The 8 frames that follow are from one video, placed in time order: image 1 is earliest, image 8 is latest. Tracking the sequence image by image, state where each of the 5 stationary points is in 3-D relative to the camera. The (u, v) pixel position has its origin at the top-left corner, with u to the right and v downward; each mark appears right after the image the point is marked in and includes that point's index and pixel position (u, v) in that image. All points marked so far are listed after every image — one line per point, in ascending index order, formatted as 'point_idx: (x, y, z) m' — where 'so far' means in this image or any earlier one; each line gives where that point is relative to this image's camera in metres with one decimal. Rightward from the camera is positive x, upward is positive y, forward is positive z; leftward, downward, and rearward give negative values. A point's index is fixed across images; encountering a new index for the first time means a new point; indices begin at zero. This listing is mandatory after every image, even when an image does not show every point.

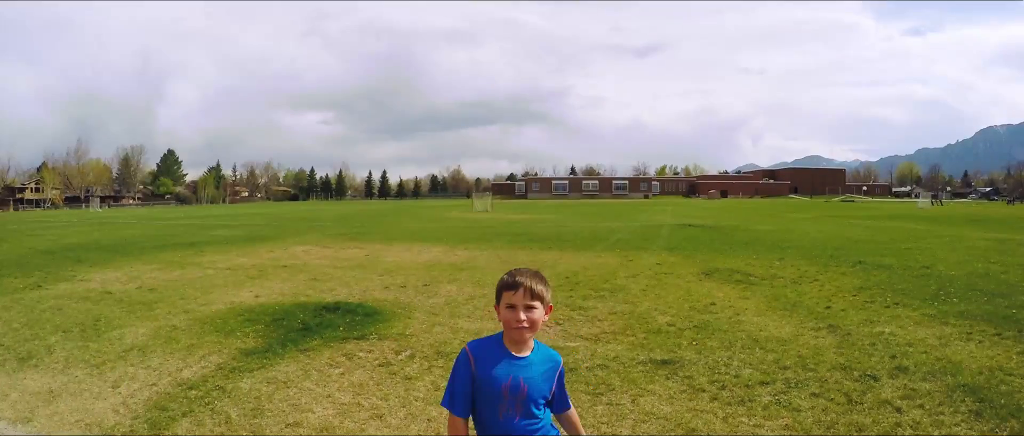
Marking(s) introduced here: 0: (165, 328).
0: (-7.0, -2.0, +12.2) m
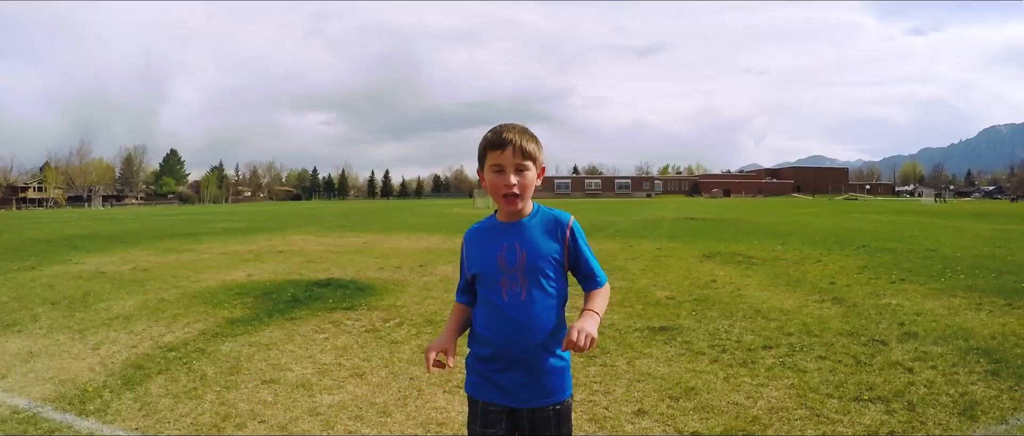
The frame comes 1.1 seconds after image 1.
0: (-7.0, -1.6, +11.9) m
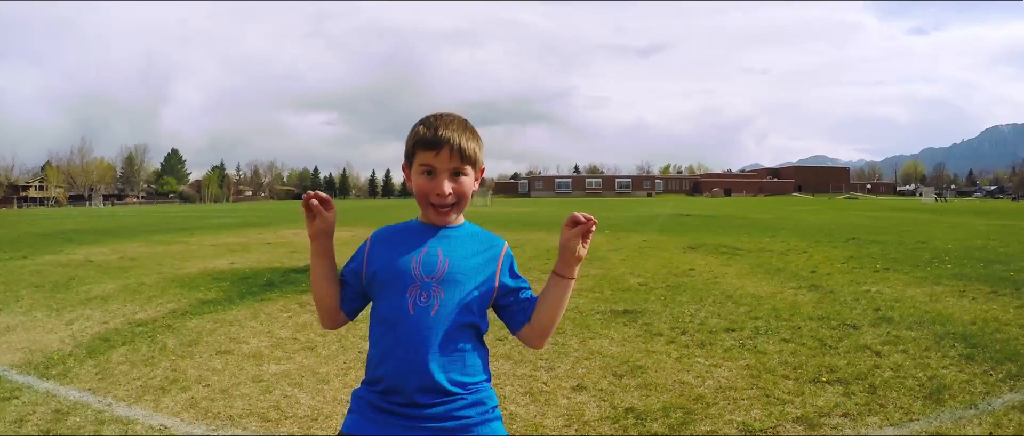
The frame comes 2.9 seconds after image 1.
0: (-7.4, -1.3, +11.9) m
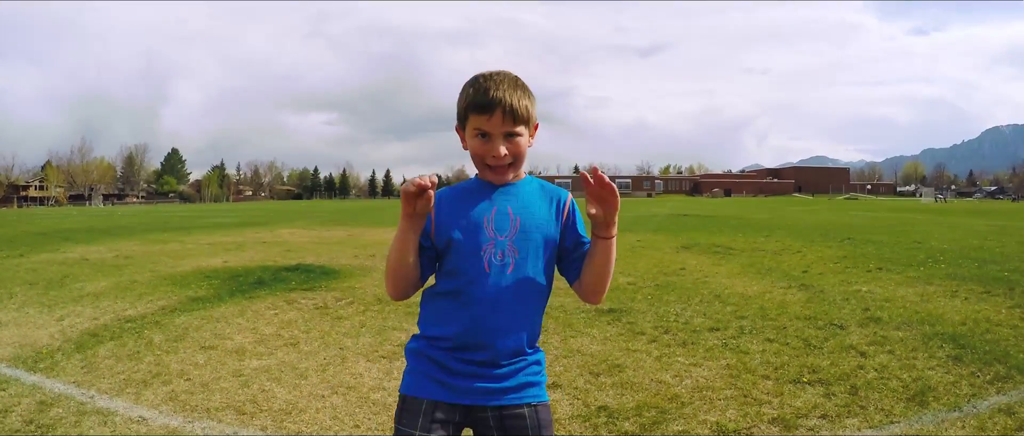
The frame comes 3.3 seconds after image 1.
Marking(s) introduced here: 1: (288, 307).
0: (-7.6, -1.3, +12.0) m
1: (-2.8, -1.1, +7.6) m
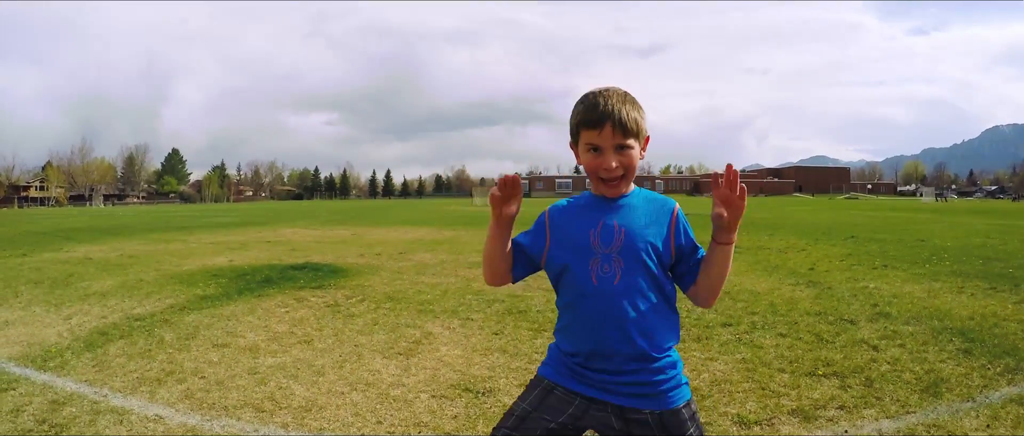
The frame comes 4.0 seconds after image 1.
0: (-7.5, -1.2, +11.9) m
1: (-2.7, -1.1, +7.6) m
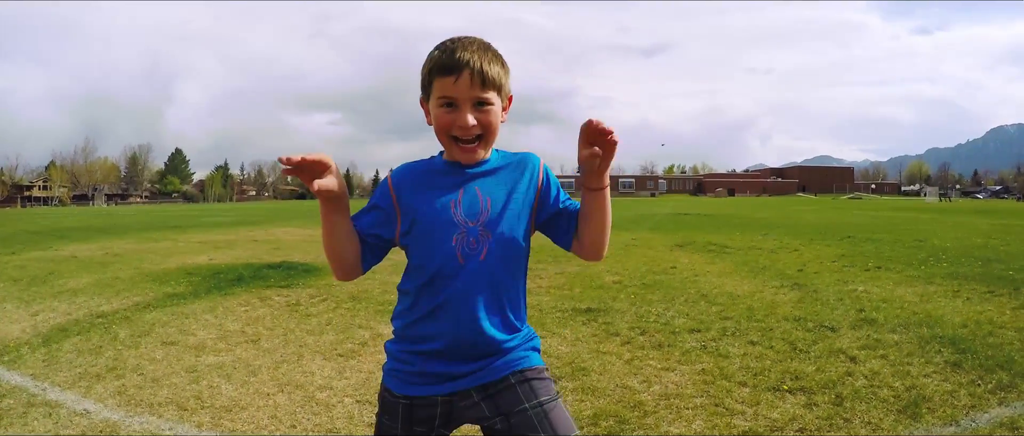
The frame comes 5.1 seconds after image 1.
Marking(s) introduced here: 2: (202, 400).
0: (-7.8, -1.2, +11.8) m
1: (-3.1, -1.0, +7.4) m
2: (-2.1, -1.2, +4.0) m
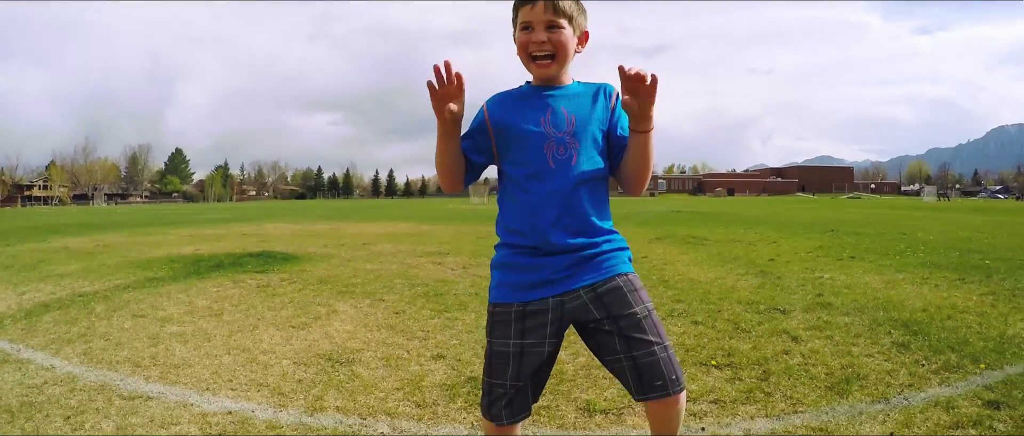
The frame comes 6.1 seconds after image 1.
0: (-8.3, -1.0, +12.0) m
1: (-3.5, -0.9, +7.6) m
2: (-2.5, -1.0, +4.3) m
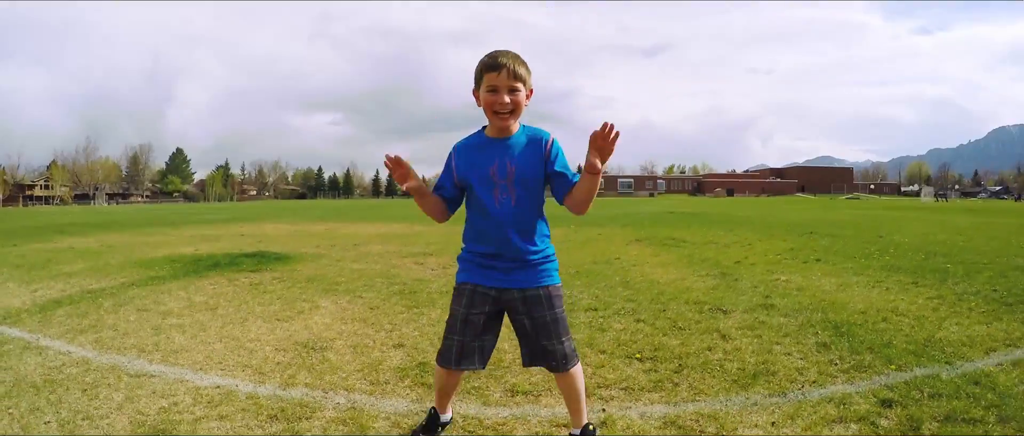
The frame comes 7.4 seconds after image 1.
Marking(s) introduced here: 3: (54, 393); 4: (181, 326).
0: (-8.7, -1.1, +12.7) m
1: (-3.9, -0.9, +8.3) m
2: (-2.9, -1.1, +5.0) m
3: (-2.9, -1.1, +3.9) m
4: (-3.1, -1.1, +5.6) m
